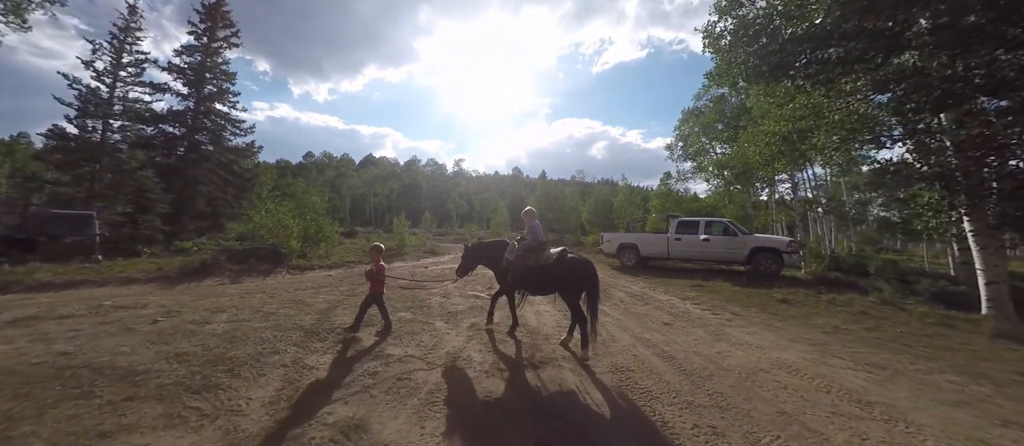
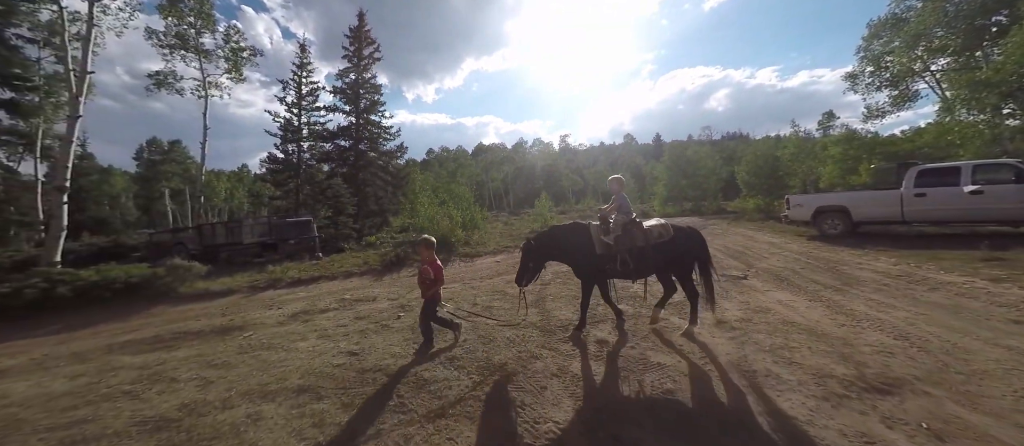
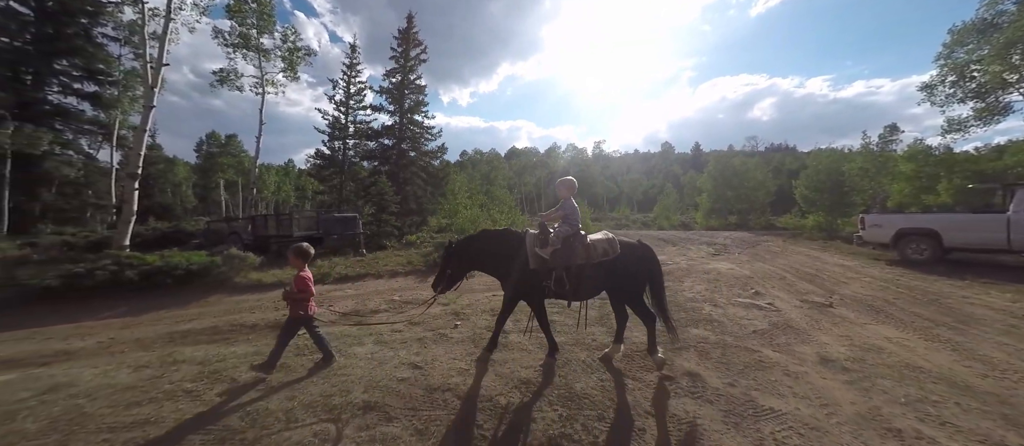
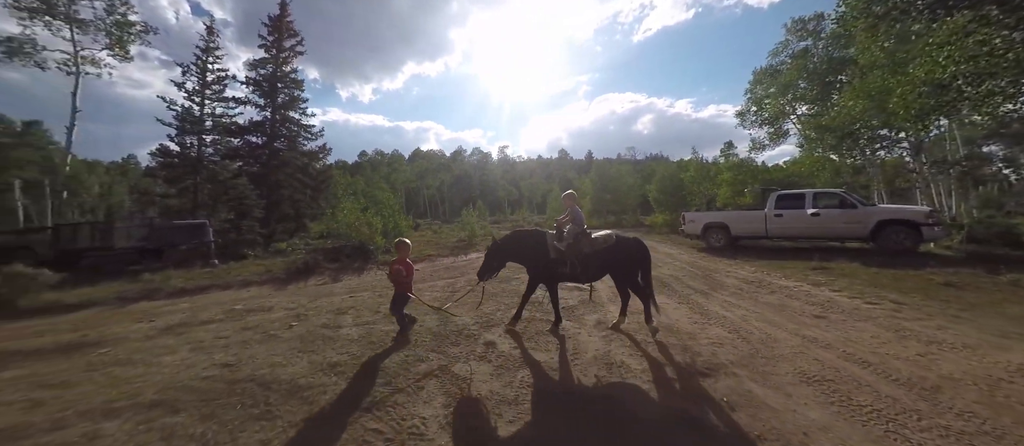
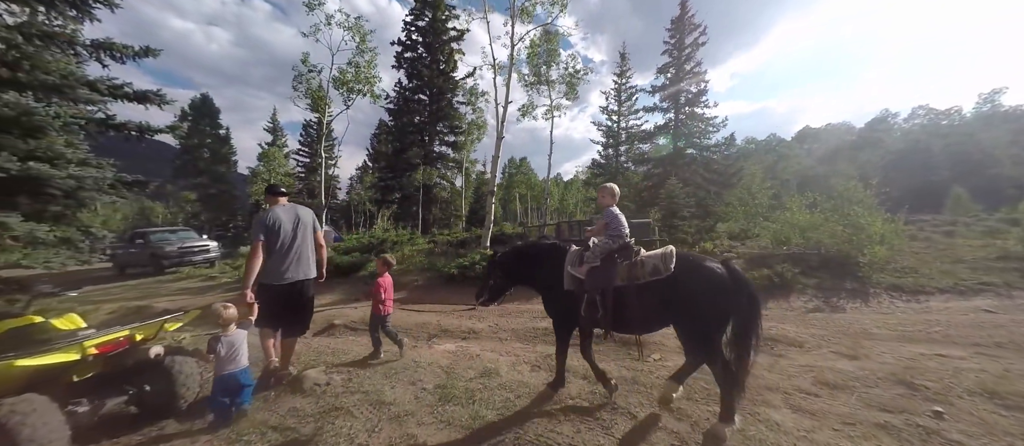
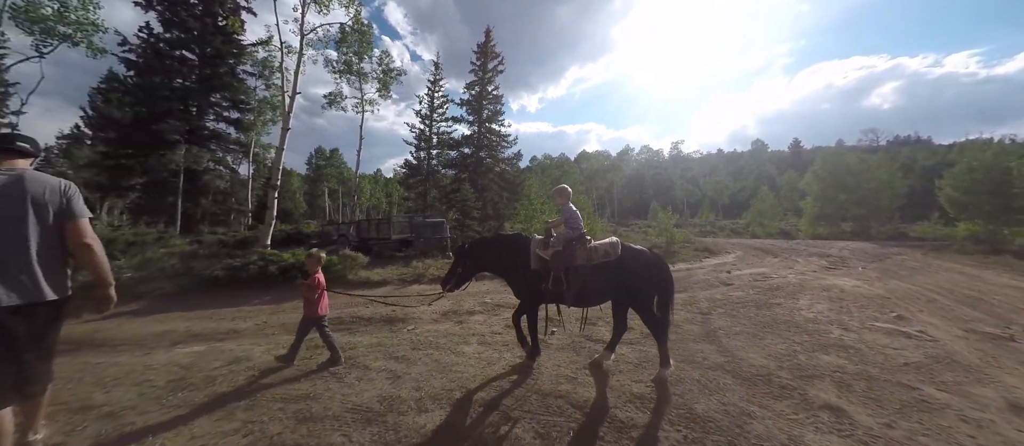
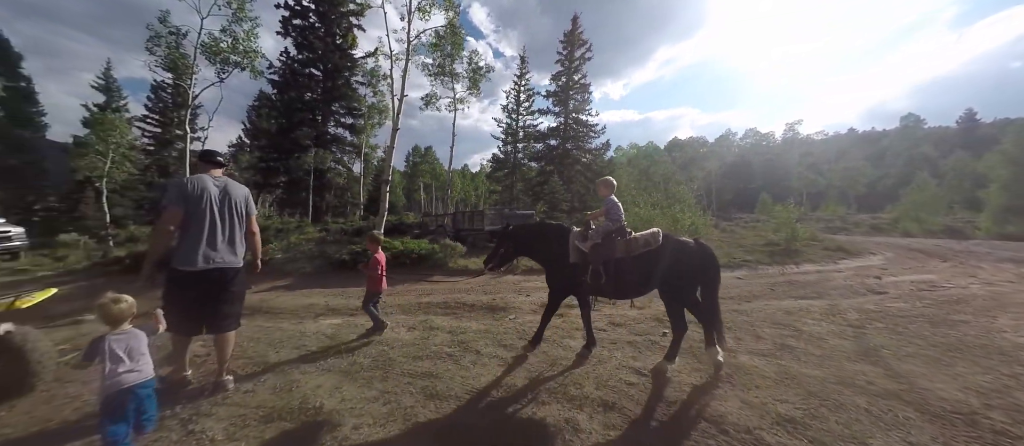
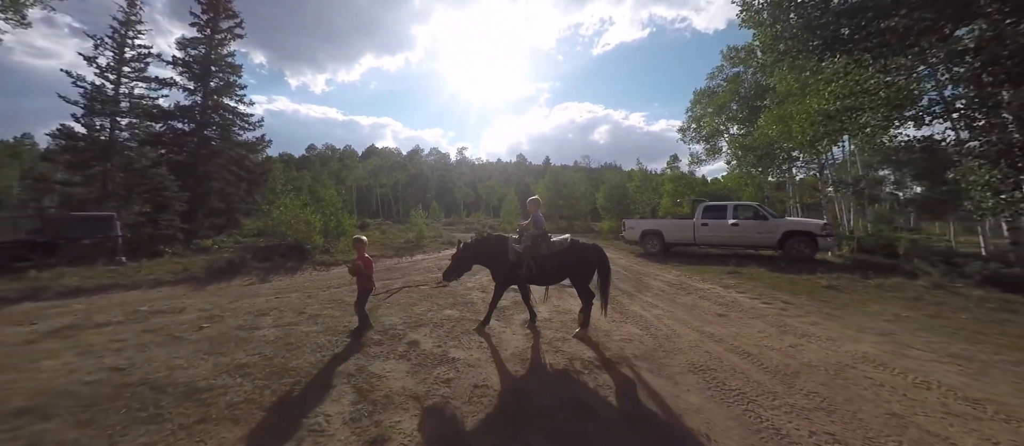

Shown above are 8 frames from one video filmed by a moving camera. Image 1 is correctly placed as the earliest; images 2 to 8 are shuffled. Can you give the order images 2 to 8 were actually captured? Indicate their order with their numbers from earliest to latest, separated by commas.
8, 4, 2, 3, 6, 7, 5
